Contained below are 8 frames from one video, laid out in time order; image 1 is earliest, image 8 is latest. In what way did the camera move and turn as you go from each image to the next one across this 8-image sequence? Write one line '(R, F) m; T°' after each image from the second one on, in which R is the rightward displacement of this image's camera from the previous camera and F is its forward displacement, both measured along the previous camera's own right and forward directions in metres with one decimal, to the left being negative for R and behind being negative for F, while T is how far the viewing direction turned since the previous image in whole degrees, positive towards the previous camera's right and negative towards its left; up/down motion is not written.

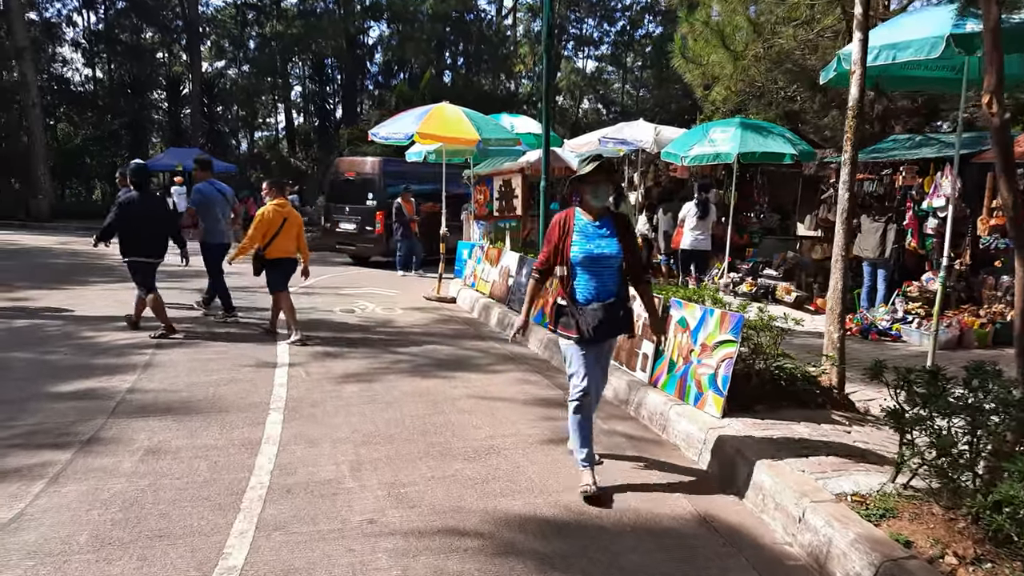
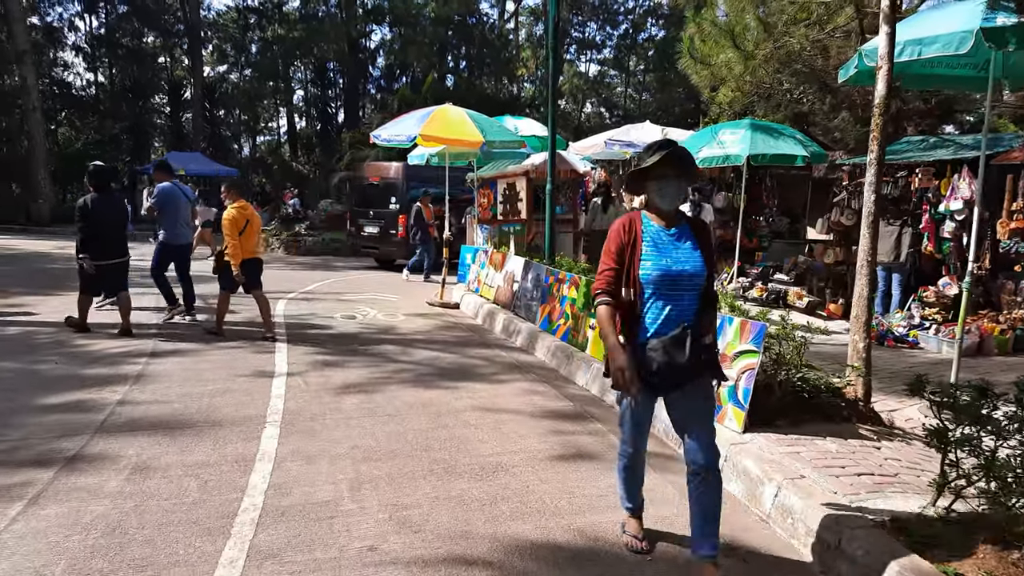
(0.0, +0.2) m; 0°
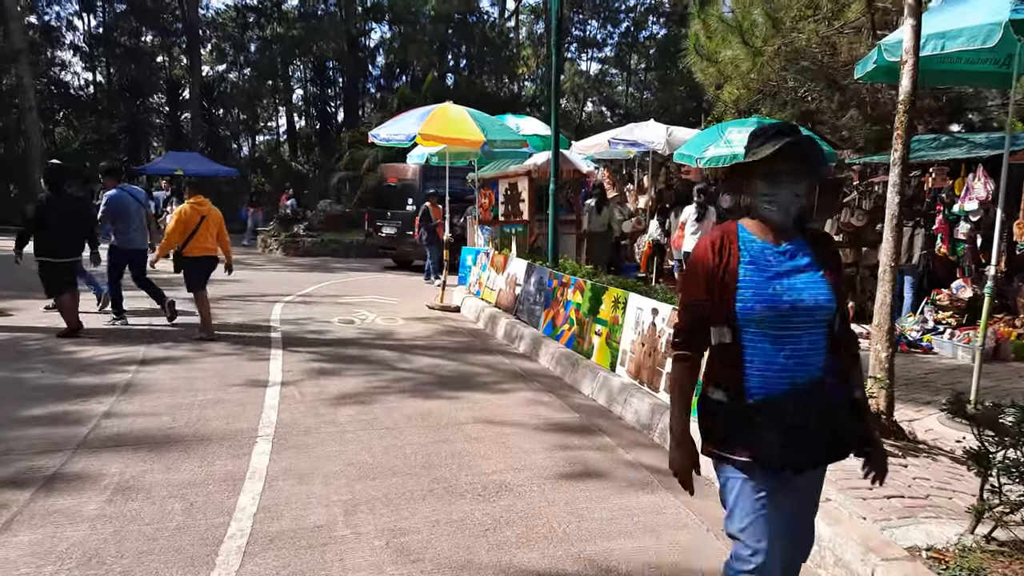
(0.0, +0.2) m; 0°
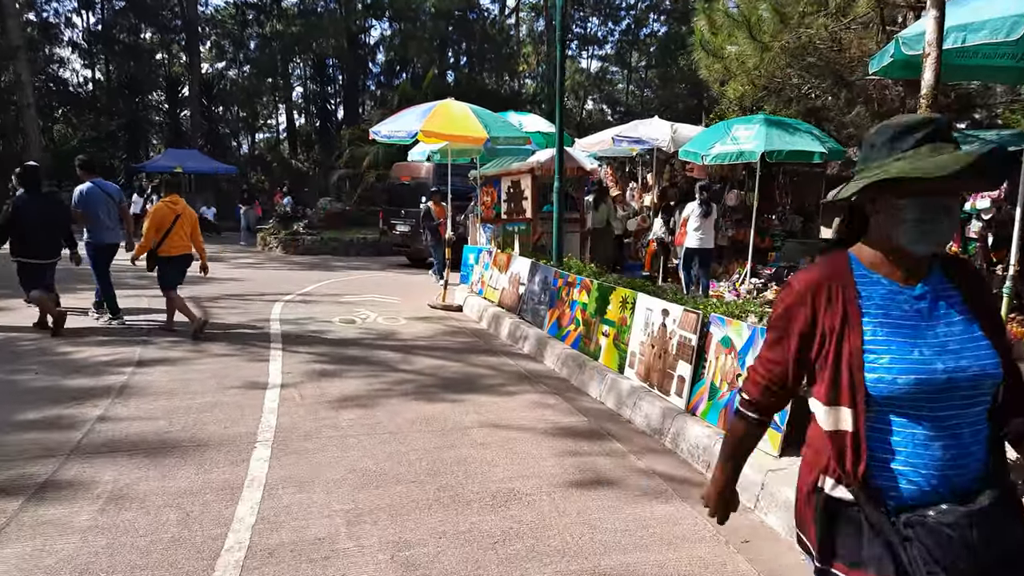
(0.0, +0.2) m; 0°
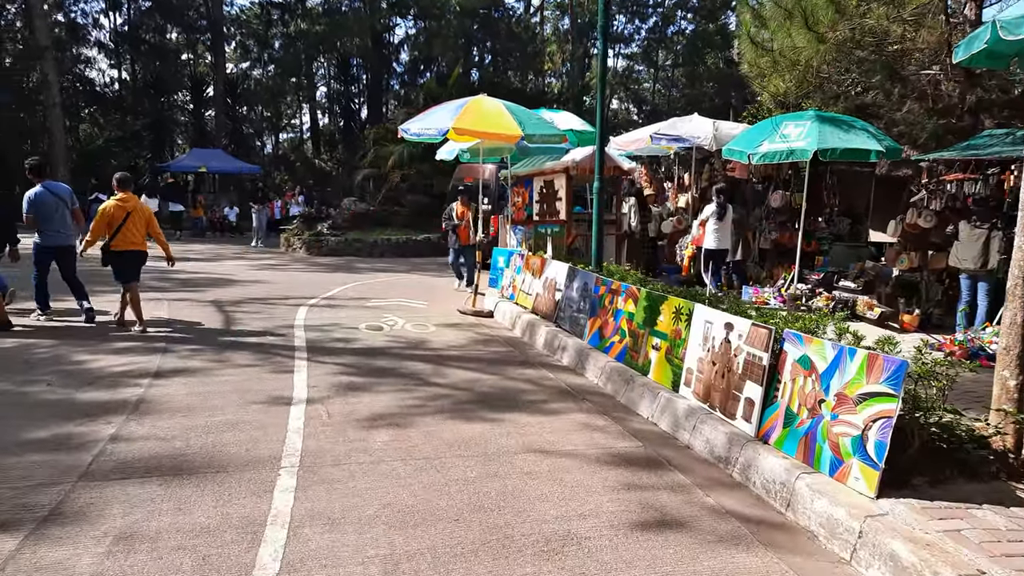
(-0.2, +0.5) m; -2°
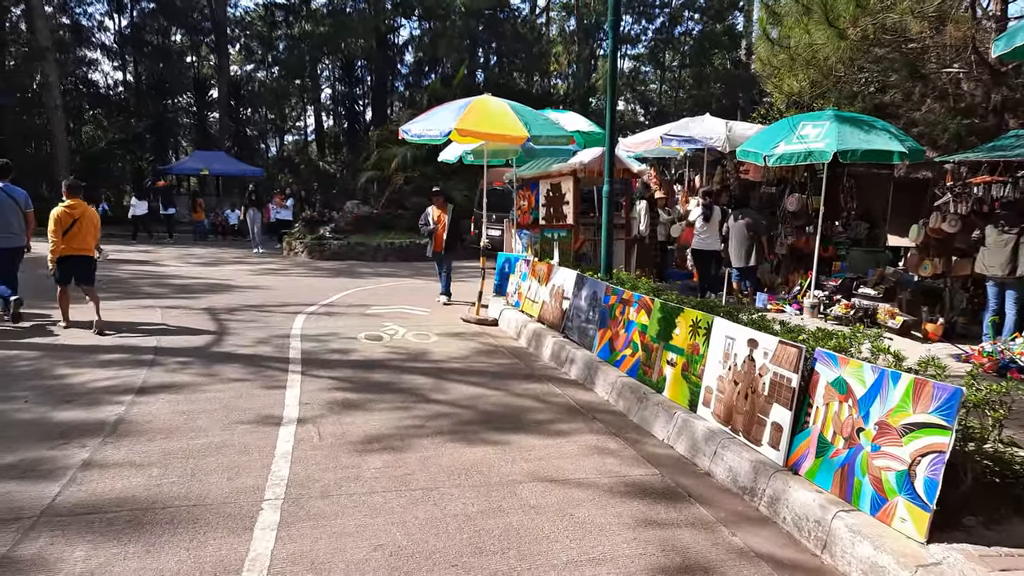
(0.0, +0.4) m; 0°
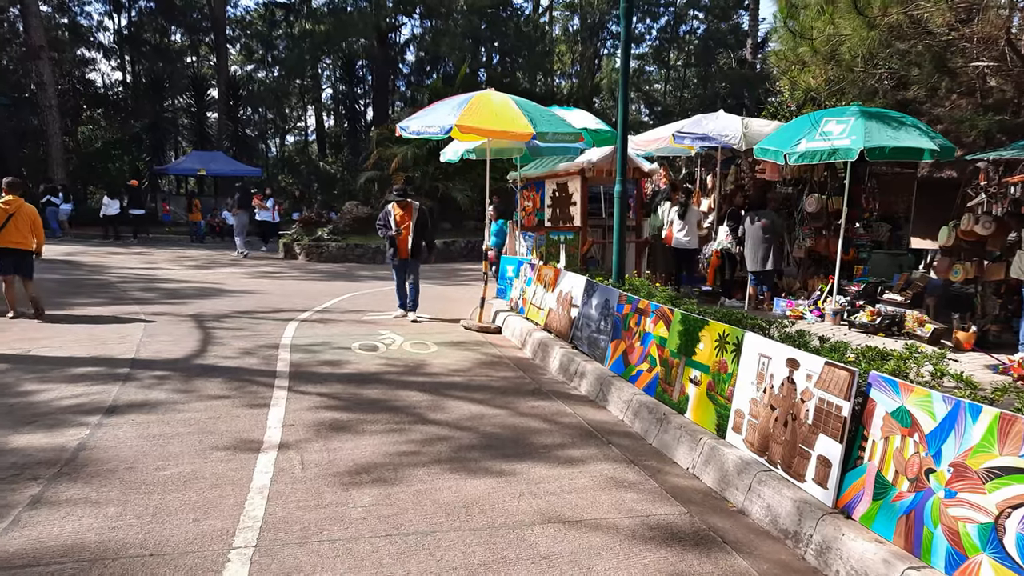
(0.0, +0.5) m; 0°
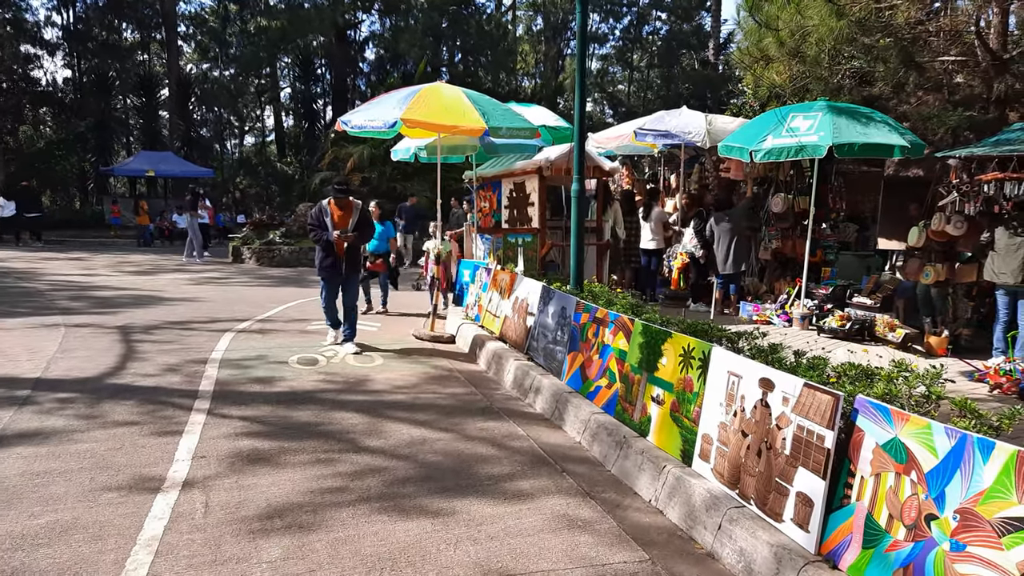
(+0.2, +0.5) m; +3°
